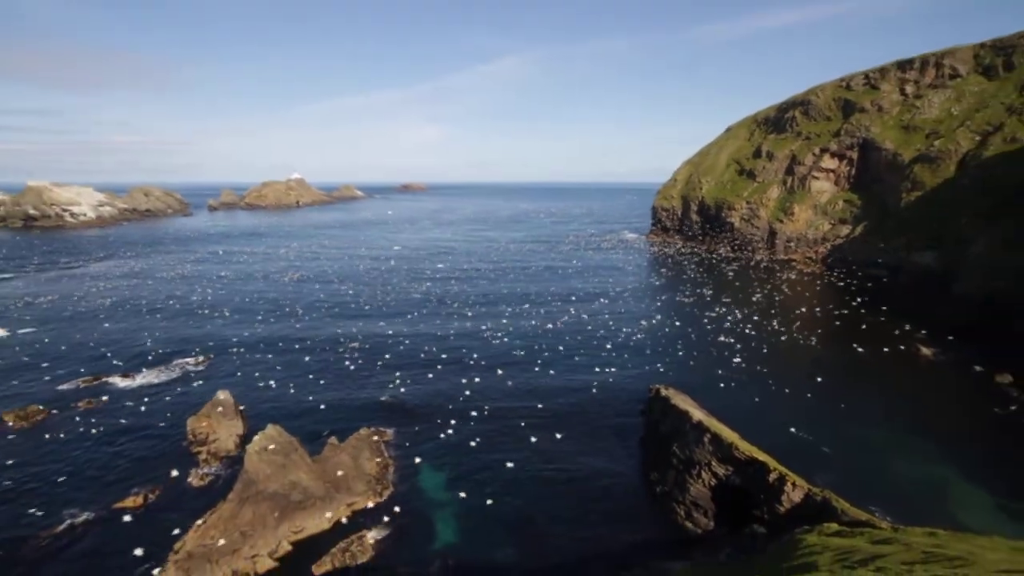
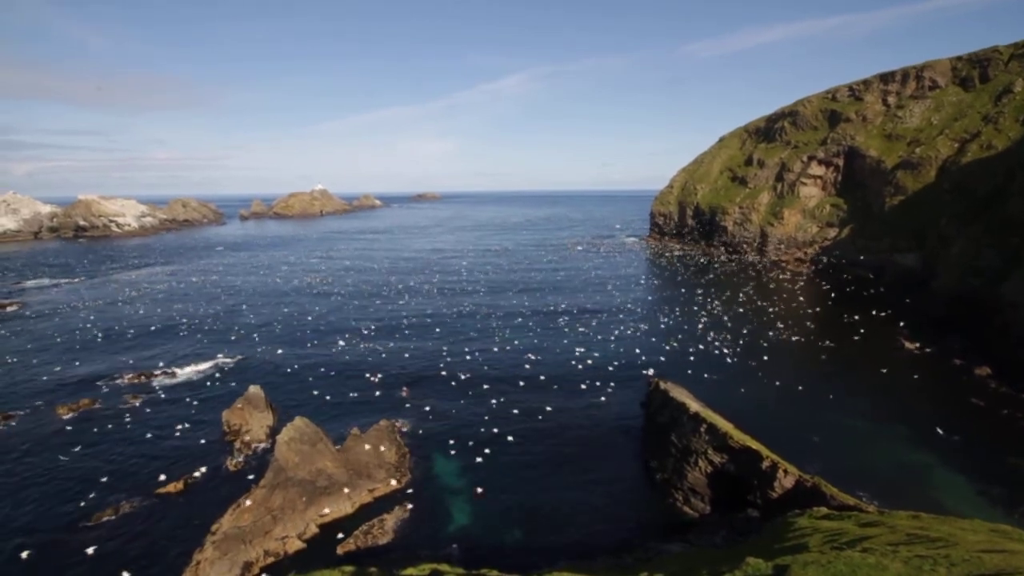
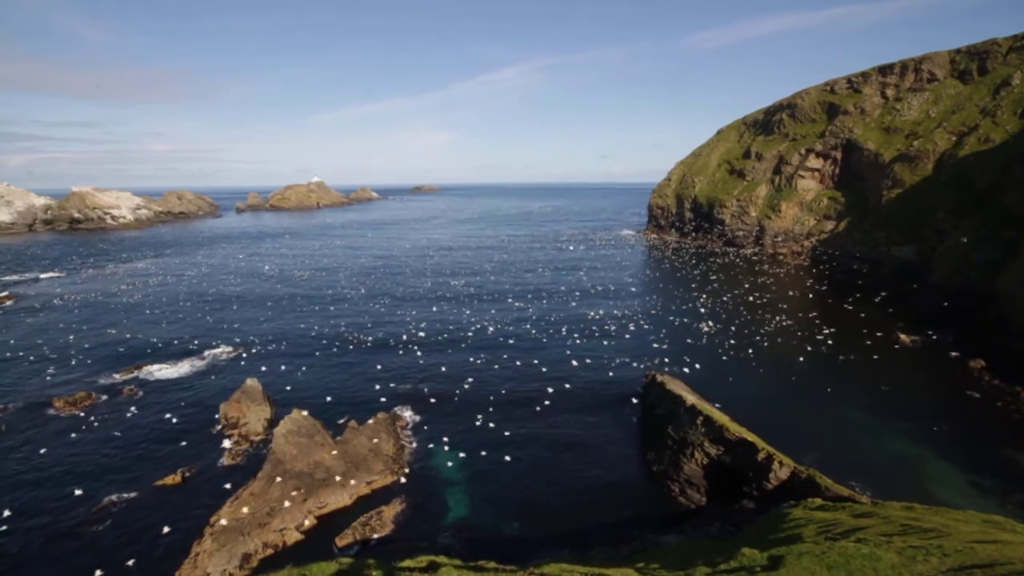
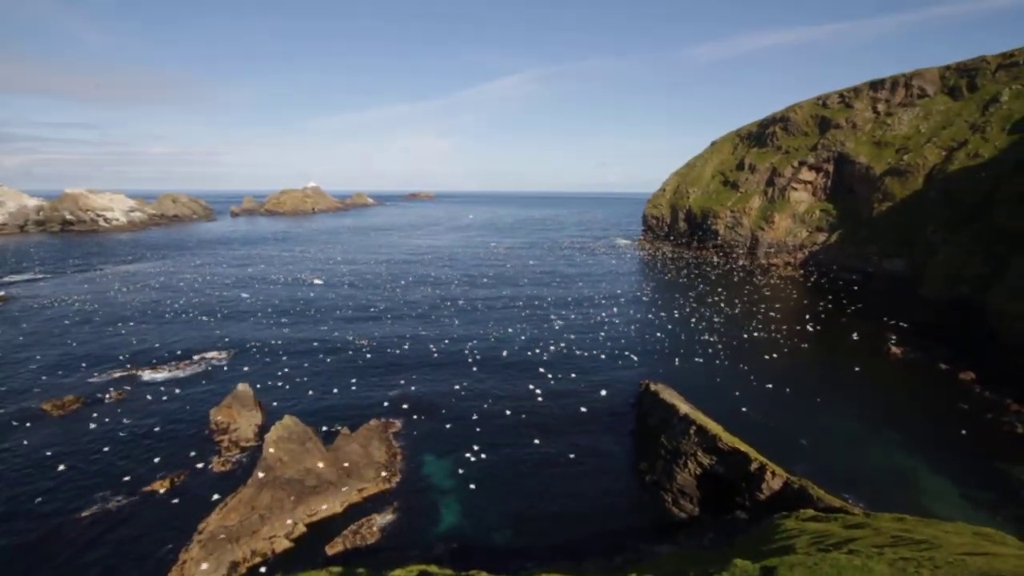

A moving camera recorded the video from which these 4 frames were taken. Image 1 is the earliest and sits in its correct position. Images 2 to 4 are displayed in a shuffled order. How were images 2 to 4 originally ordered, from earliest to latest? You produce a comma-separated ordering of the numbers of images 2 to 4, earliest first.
4, 2, 3
